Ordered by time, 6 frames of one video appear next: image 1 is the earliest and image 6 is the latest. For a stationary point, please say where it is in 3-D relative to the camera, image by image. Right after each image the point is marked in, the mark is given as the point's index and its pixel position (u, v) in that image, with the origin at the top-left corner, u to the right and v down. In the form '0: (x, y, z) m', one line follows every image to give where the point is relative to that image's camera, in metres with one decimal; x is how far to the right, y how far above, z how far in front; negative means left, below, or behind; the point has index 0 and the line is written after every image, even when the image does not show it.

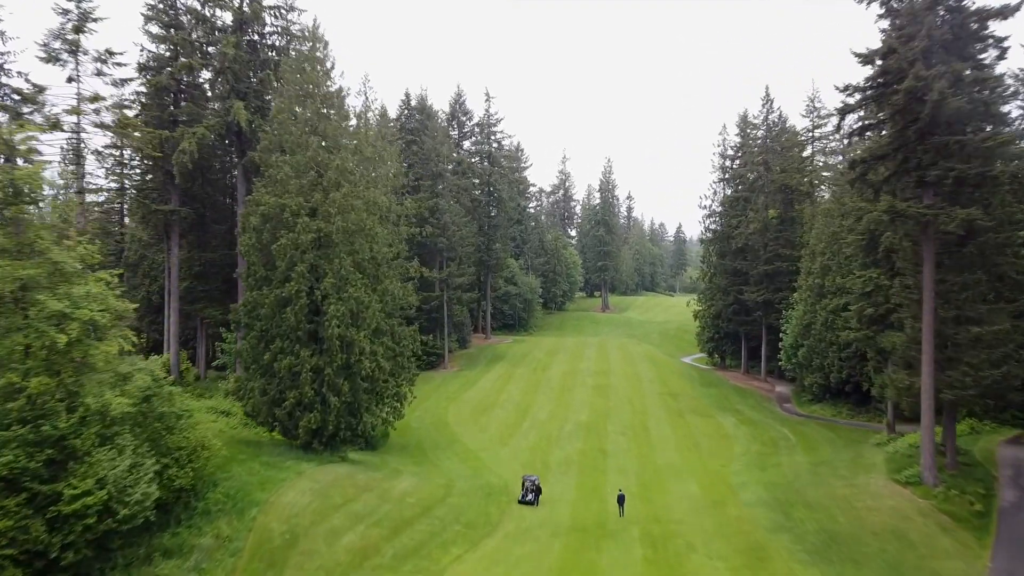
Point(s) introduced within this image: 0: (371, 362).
0: (-2.8, -1.5, +16.2) m
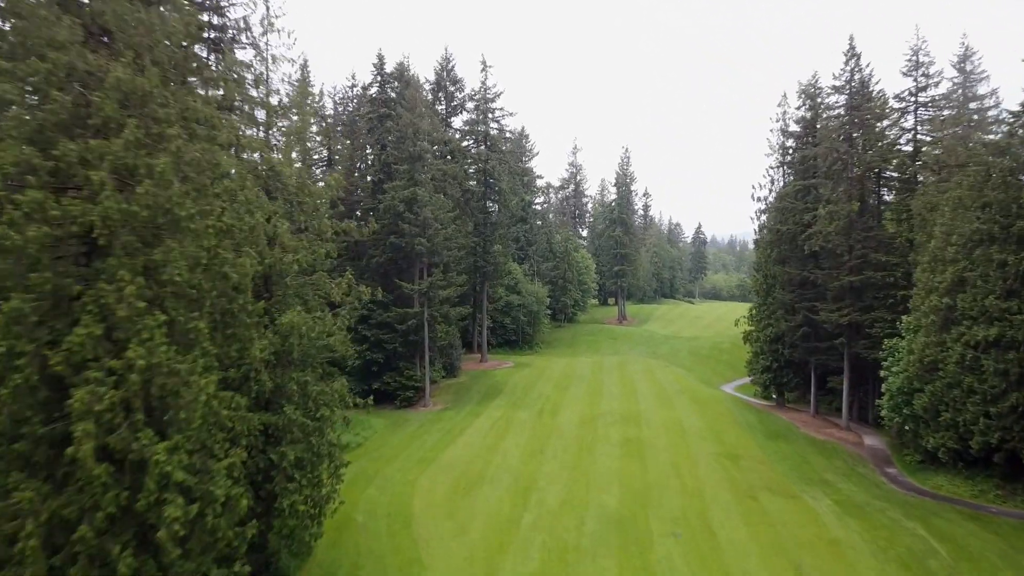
0: (-3.0, -2.0, +7.8) m
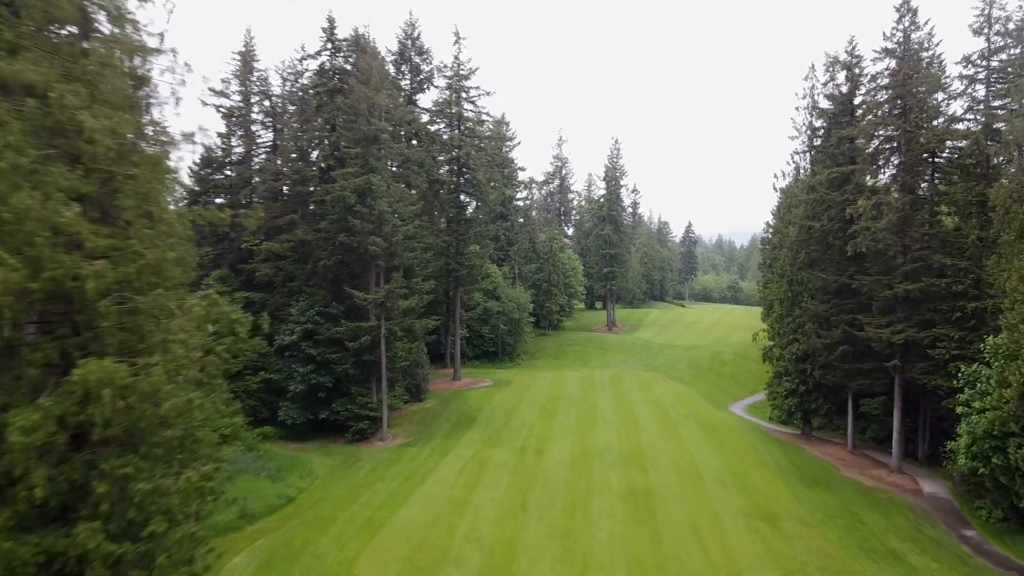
0: (-3.3, -2.2, +2.8) m
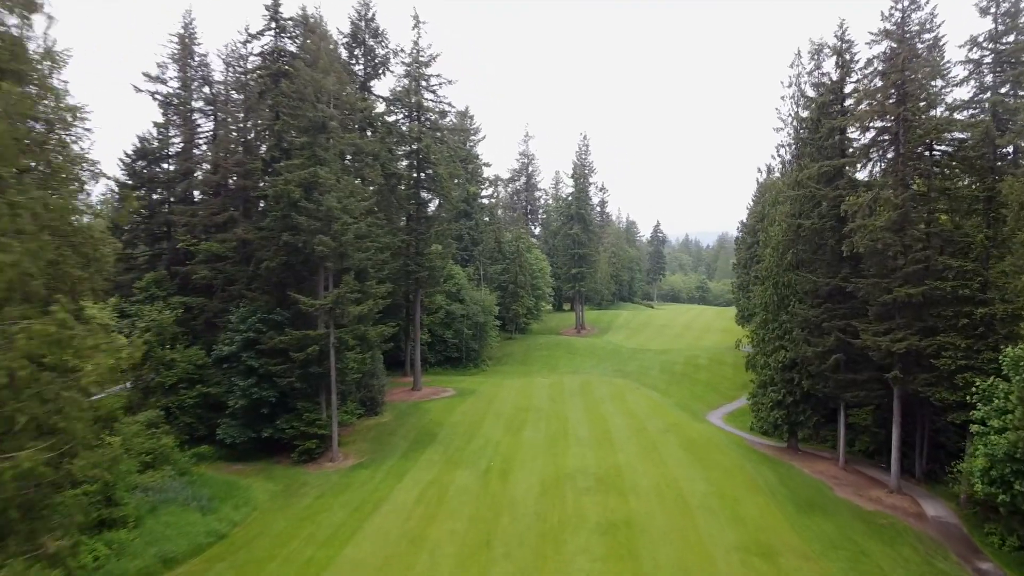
0: (-3.4, -2.4, +0.5) m
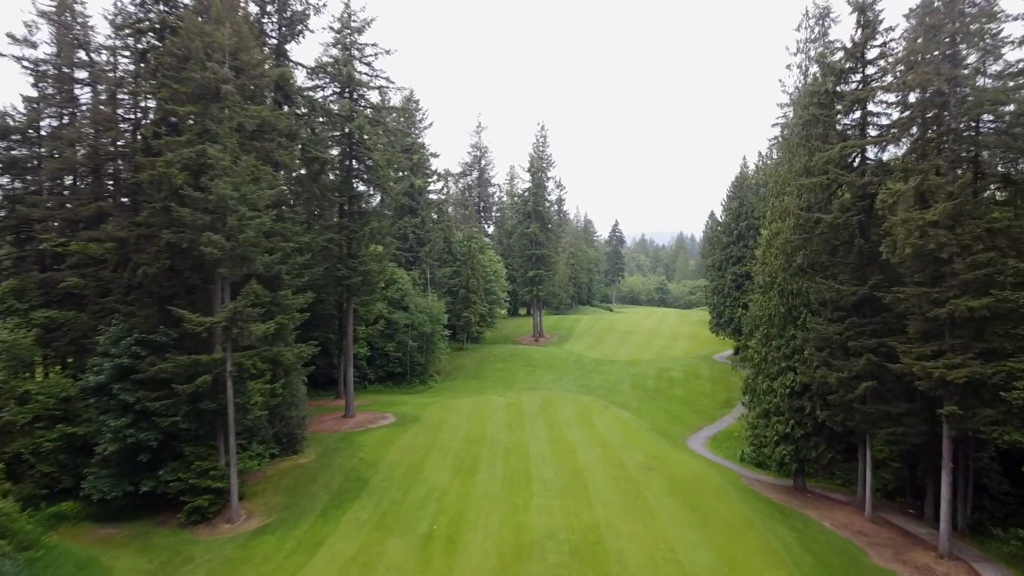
0: (-3.2, -2.6, -4.2) m
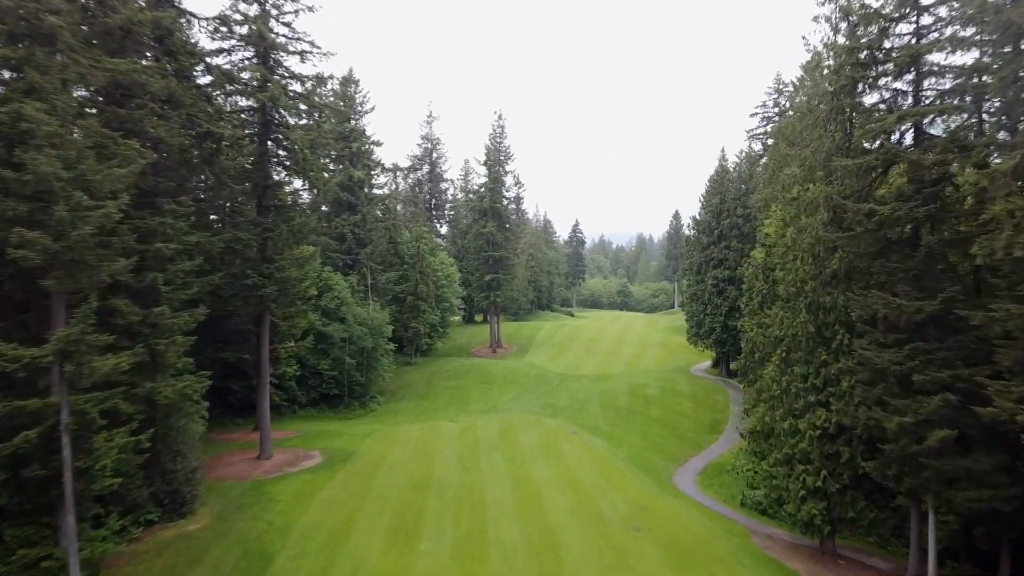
0: (-2.8, -2.8, -8.8) m
